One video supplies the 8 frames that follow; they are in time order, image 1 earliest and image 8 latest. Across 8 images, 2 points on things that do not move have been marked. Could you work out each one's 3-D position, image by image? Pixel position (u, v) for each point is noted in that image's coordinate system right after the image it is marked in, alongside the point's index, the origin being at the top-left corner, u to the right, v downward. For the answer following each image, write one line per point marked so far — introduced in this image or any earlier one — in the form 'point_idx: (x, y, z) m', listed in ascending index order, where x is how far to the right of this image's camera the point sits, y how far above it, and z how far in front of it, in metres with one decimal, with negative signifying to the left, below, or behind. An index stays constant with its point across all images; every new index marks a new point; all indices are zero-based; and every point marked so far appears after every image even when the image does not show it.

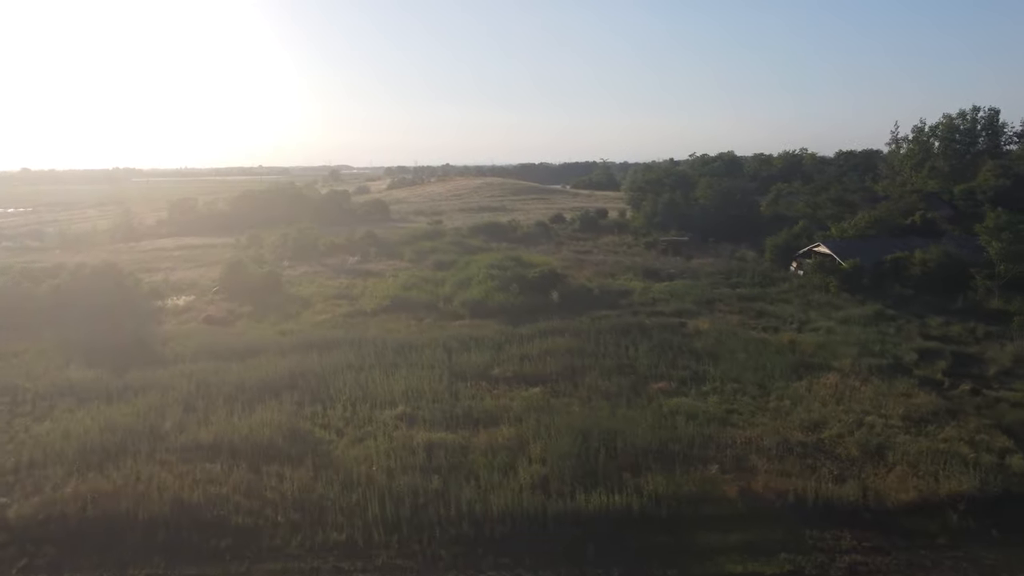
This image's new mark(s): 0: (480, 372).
0: (-0.6, -1.5, +13.2) m
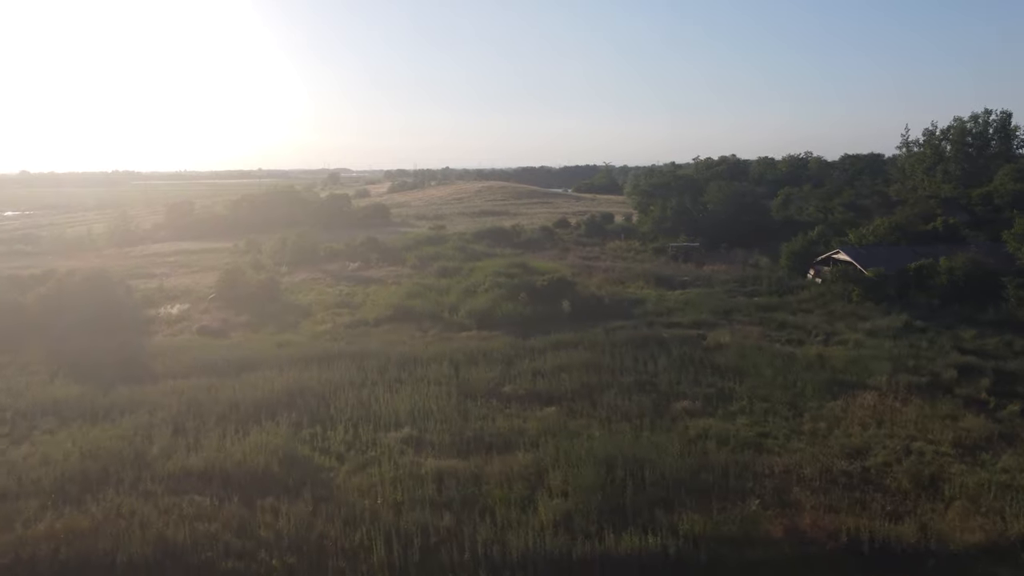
0: (-0.4, -1.7, +12.4) m
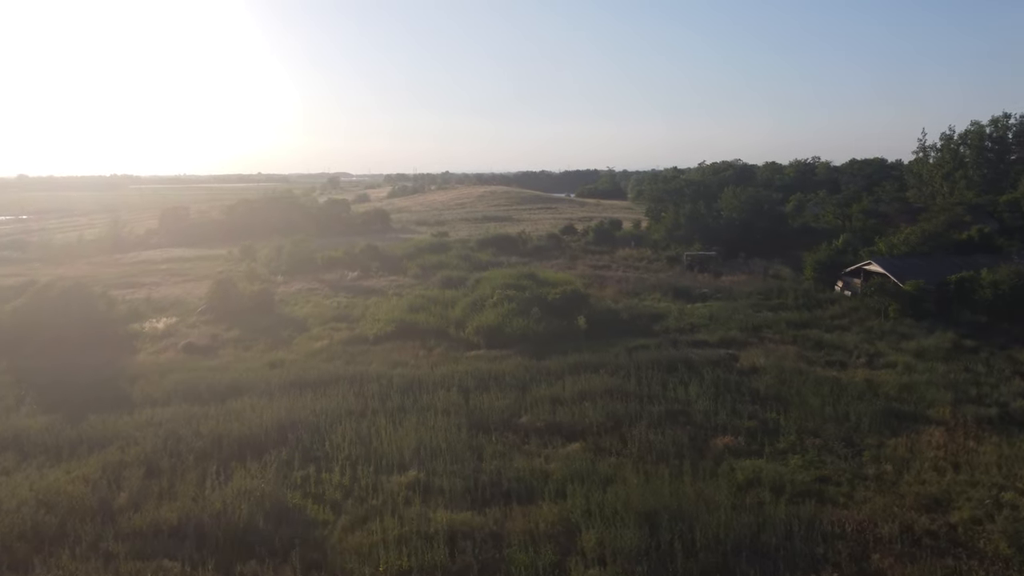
0: (-0.1, -2.0, +11.1) m
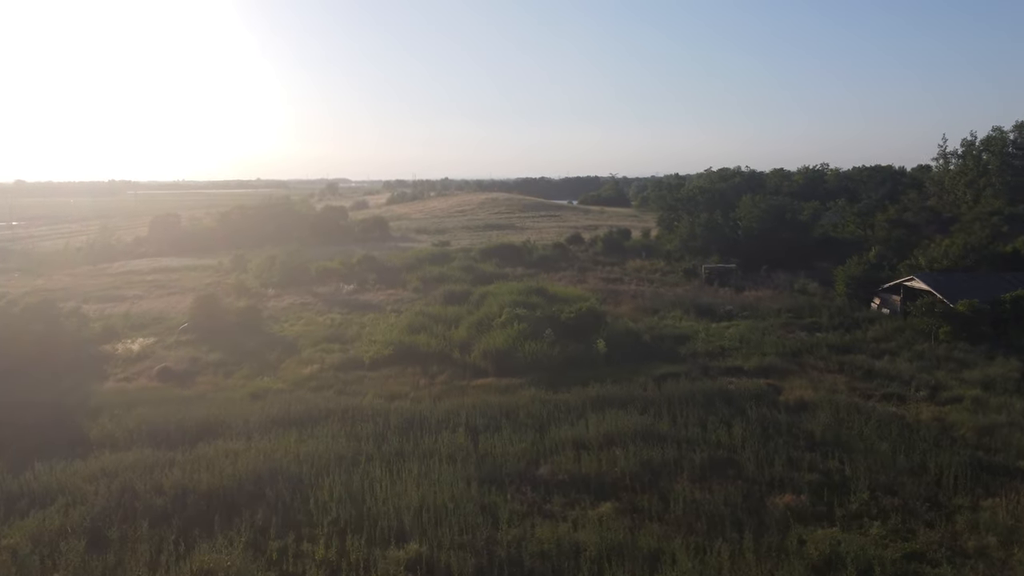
0: (+0.1, -2.3, +9.4) m
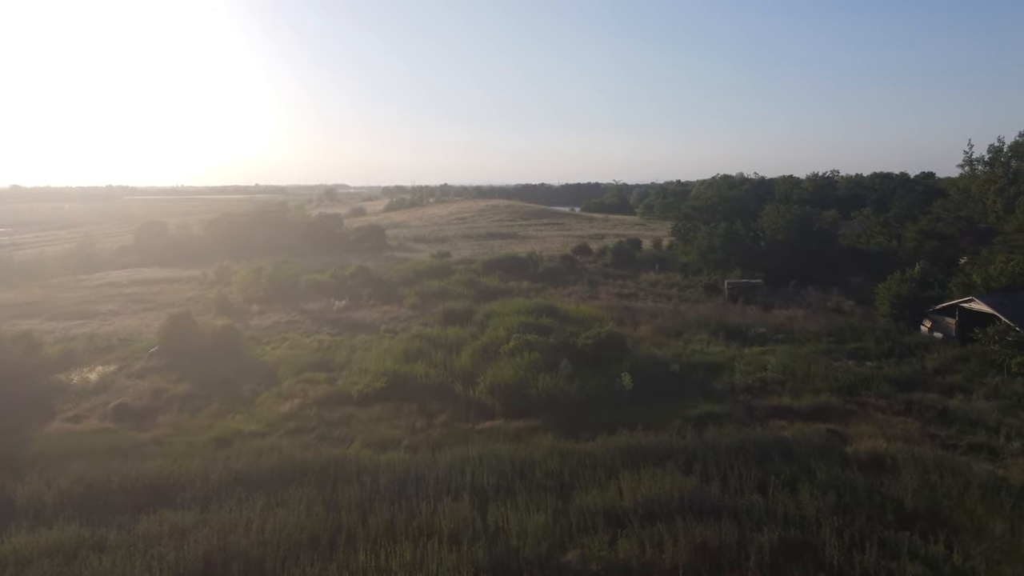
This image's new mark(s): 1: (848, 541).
0: (+0.3, -2.7, +7.4) m
1: (+3.4, -2.6, +7.6) m
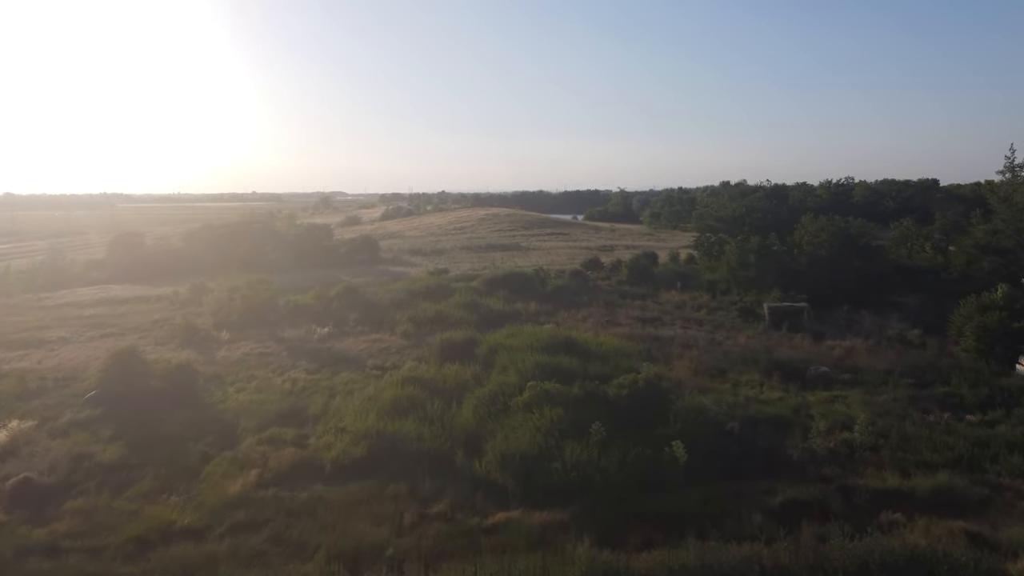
0: (+0.6, -3.2, +4.5) m
1: (+3.6, -3.1, +4.7) m
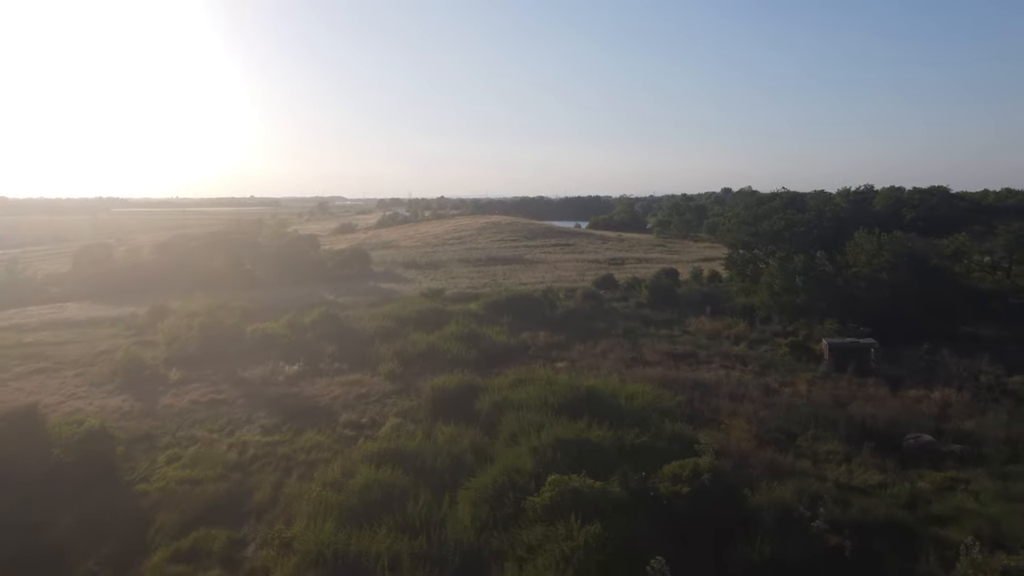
0: (+0.7, -3.8, +1.2) m
1: (+3.8, -3.6, +1.4) m
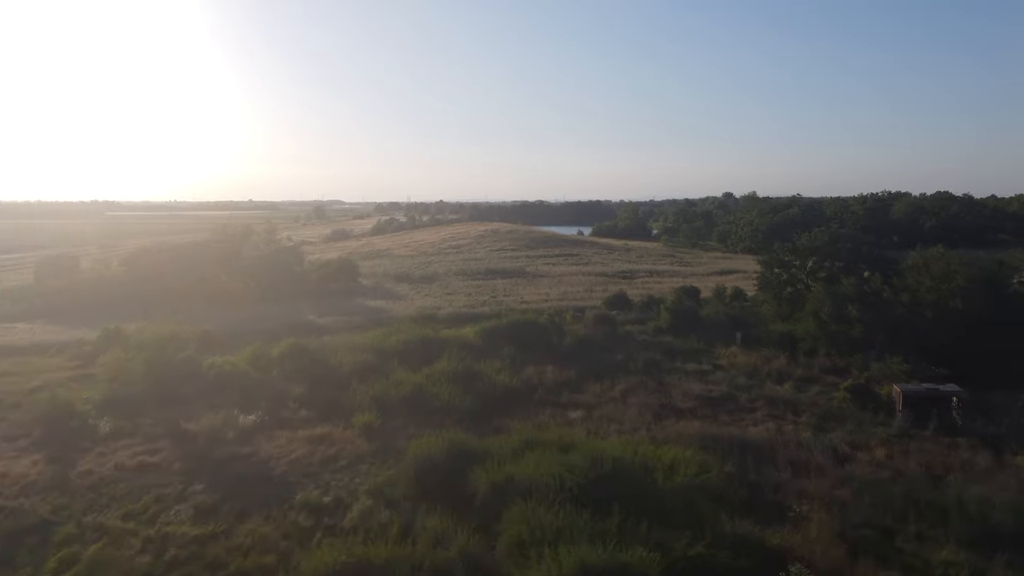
0: (+0.8, -4.3, -1.7) m
1: (+3.9, -4.2, -1.6) m
